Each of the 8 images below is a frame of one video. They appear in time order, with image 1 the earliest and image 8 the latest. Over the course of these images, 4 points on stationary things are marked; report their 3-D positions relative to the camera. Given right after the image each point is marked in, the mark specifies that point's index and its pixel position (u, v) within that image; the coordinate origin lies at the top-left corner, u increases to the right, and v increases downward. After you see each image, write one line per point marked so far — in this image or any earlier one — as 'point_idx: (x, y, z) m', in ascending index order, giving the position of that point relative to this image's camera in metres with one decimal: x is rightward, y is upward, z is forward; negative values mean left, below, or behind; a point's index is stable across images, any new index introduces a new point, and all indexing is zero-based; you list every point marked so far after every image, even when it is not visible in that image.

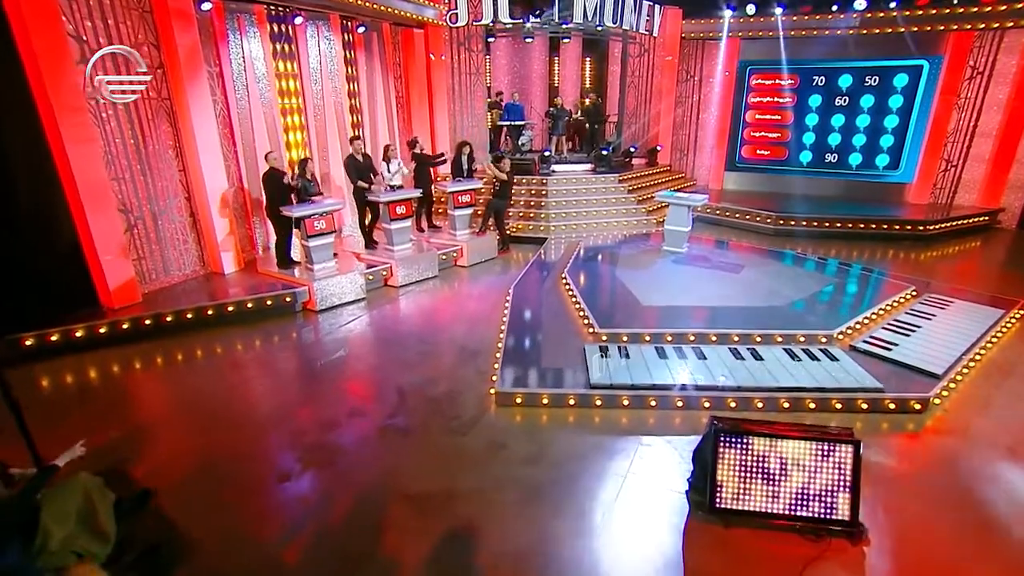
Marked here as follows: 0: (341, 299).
0: (-2.1, -0.1, +6.5) m
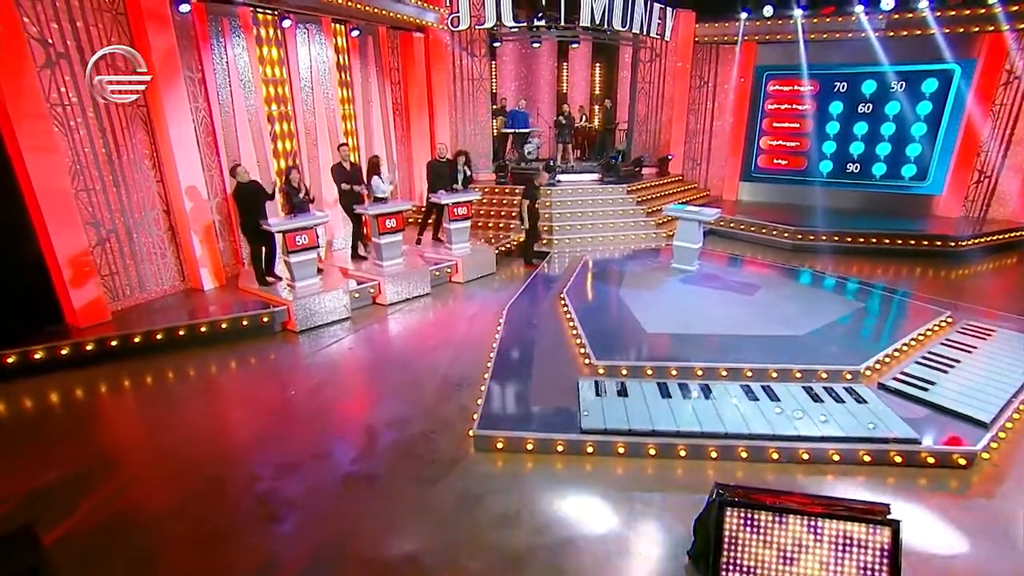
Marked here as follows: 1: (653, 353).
0: (-2.1, -0.4, +6.1) m
1: (+1.3, -0.6, +5.0) m
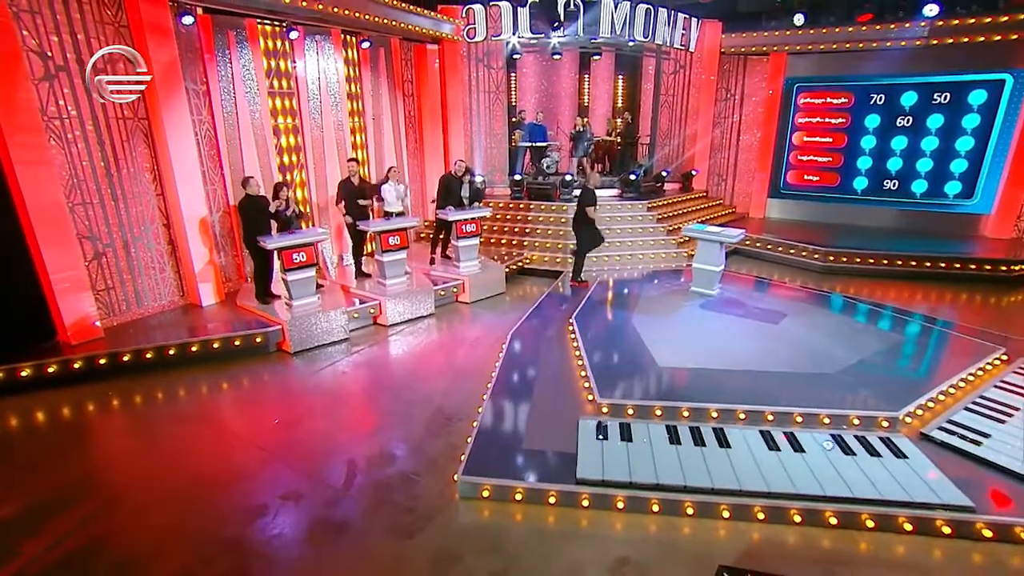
0: (-2.1, -0.6, +5.9) m
1: (+1.3, -0.8, +4.6) m
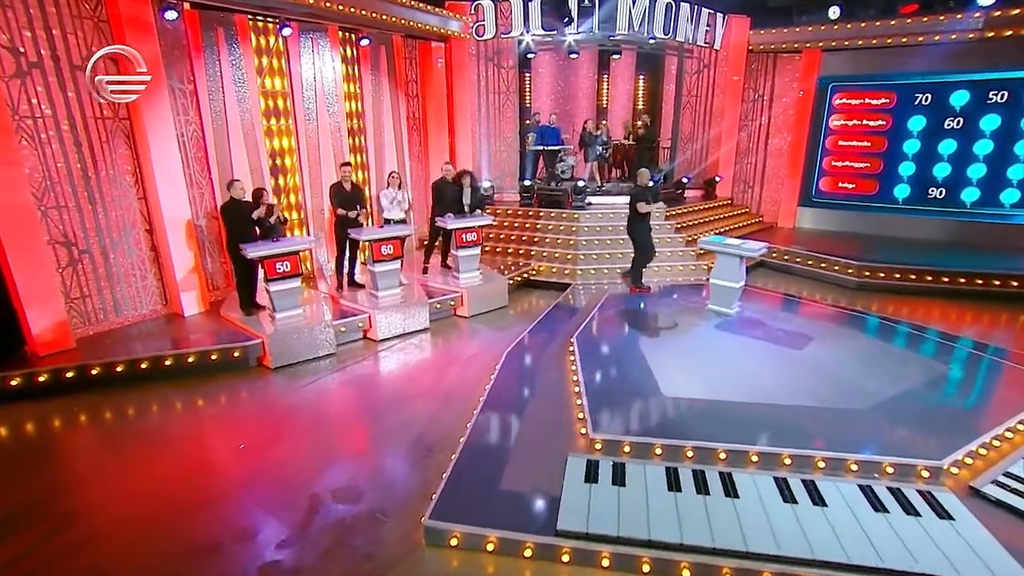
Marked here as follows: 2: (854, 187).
0: (-2.1, -0.7, +5.5) m
1: (+1.2, -1.0, +4.0) m
2: (+5.6, +1.7, +8.9) m
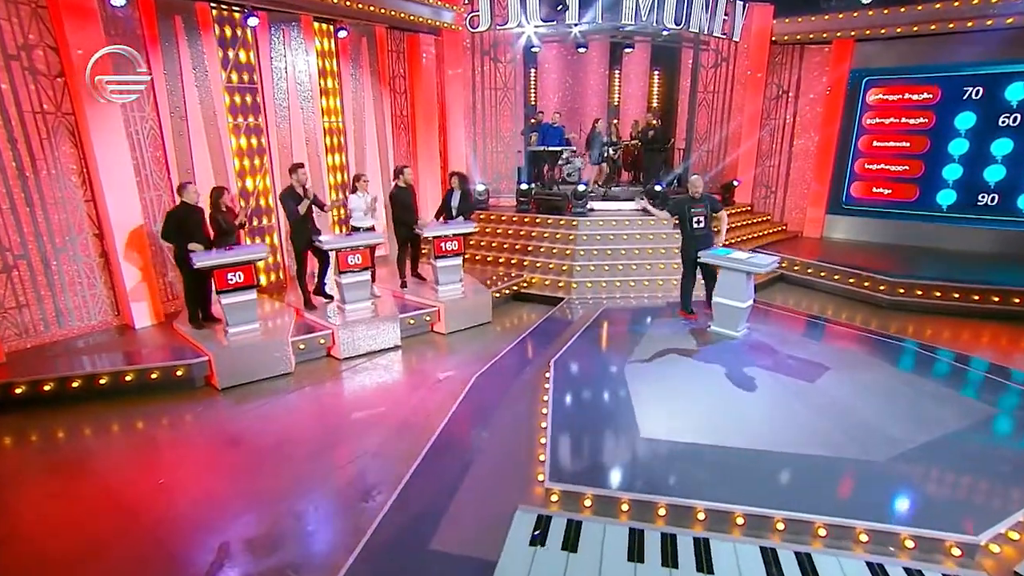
0: (-2.4, -0.8, +5.0) m
1: (+0.8, -1.2, +3.3) m
2: (+5.6, +1.4, +8.0) m
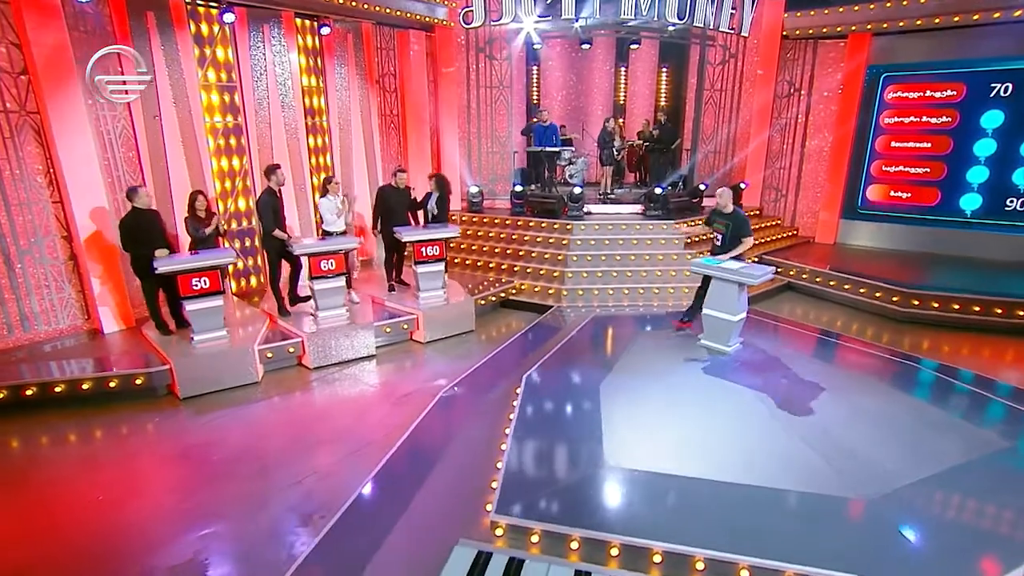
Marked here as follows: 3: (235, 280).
0: (-2.6, -0.8, +4.8) m
1: (+0.5, -1.2, +3.0) m
2: (+5.5, +1.3, +7.5) m
3: (-3.1, +0.1, +6.1) m
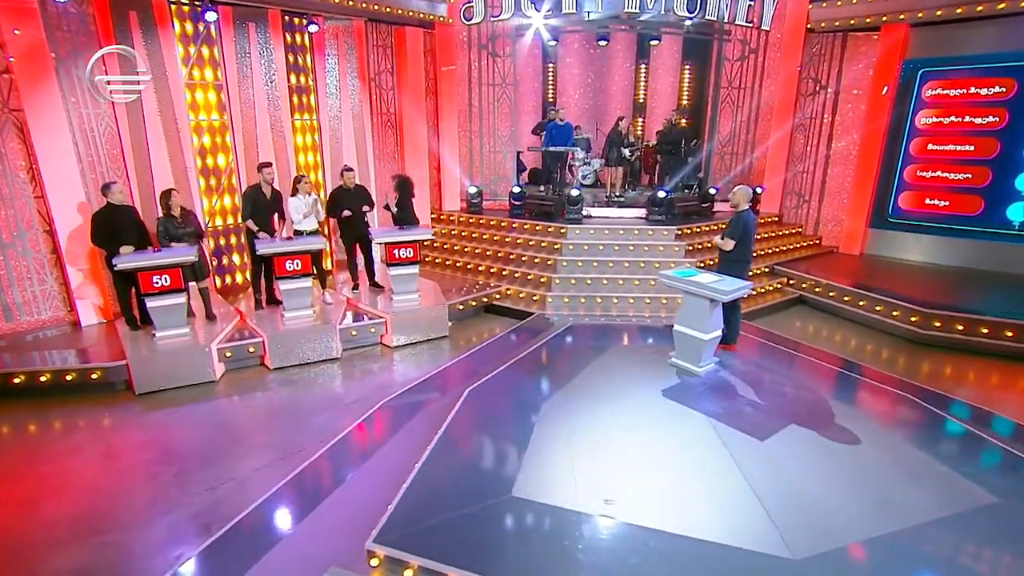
0: (-2.9, -0.8, +4.8) m
1: (0.0, -1.3, +2.7) m
2: (+5.4, +1.0, +6.7) m
3: (-3.3, +0.1, +6.1) m
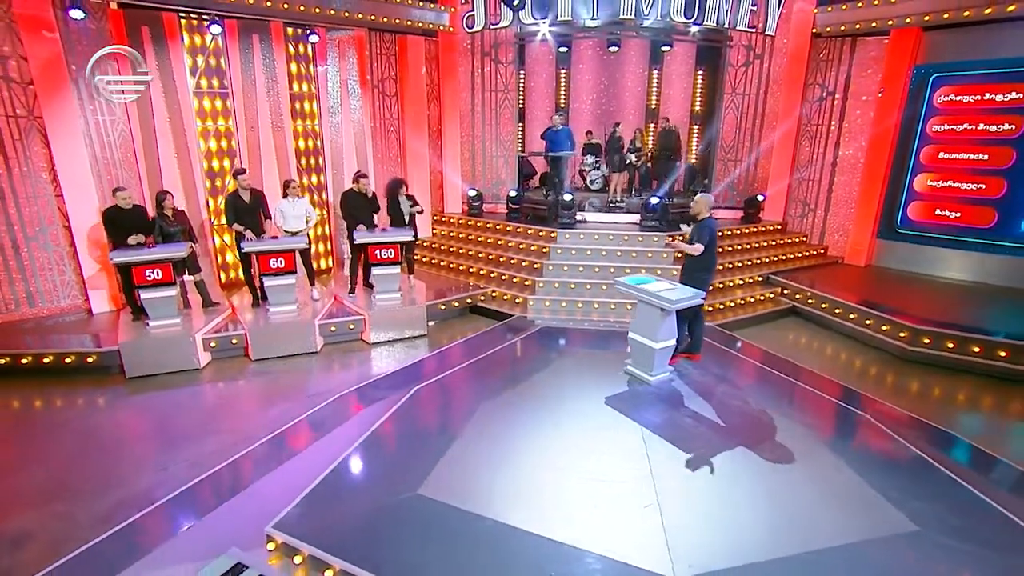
0: (-3.3, -0.8, +5.2) m
1: (-0.5, -1.3, +2.9) m
2: (+5.3, +0.9, +6.4) m
3: (-3.5, +0.2, +6.5) m
